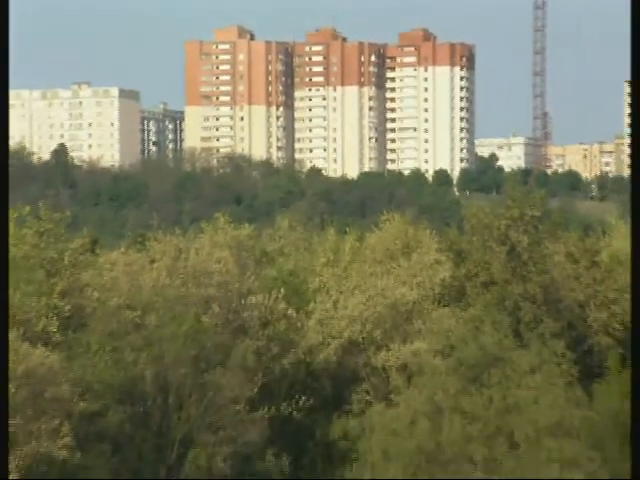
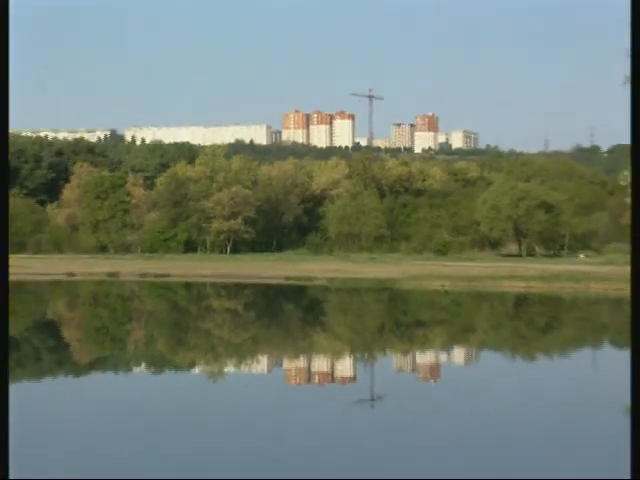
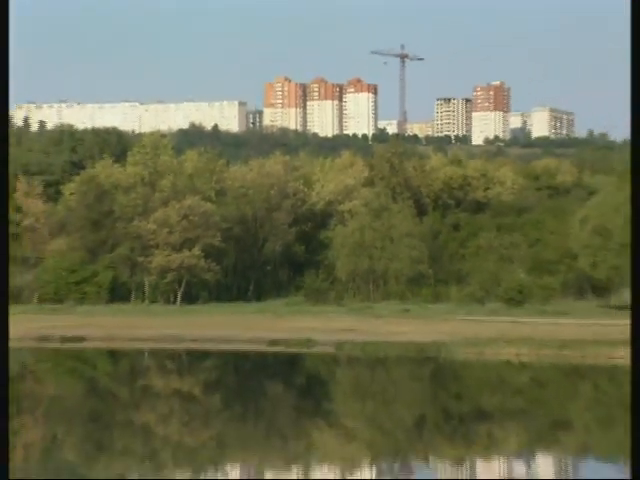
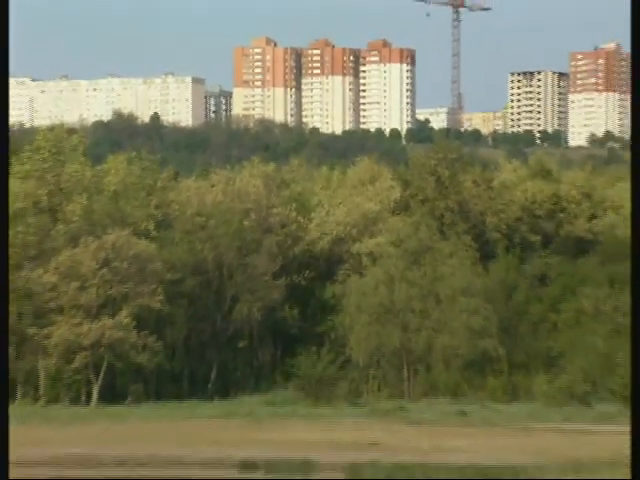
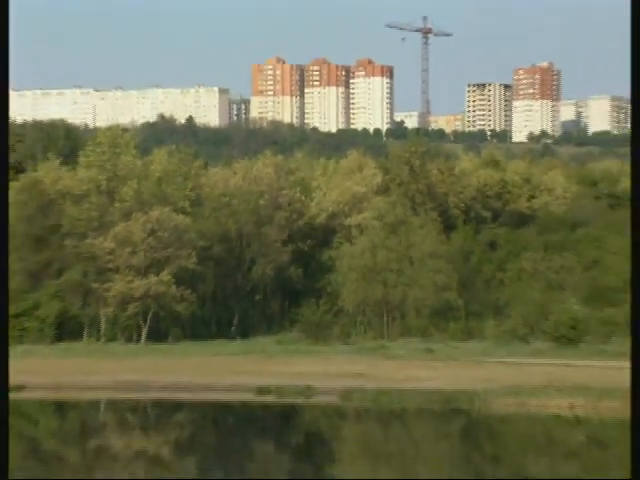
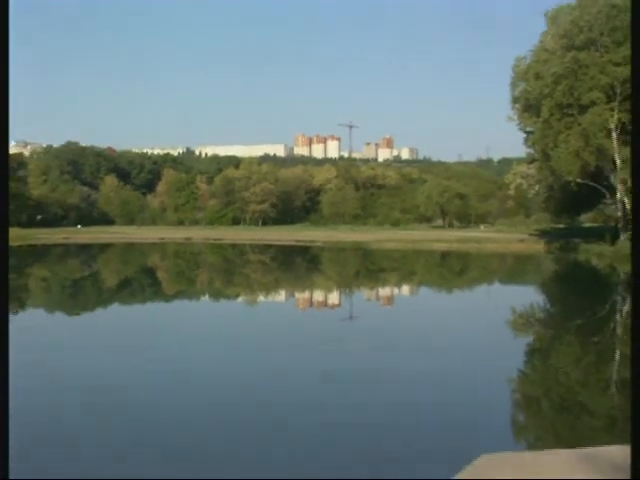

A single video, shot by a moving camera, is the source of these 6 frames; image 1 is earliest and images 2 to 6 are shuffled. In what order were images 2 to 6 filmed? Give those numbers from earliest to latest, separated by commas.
4, 5, 3, 2, 6
